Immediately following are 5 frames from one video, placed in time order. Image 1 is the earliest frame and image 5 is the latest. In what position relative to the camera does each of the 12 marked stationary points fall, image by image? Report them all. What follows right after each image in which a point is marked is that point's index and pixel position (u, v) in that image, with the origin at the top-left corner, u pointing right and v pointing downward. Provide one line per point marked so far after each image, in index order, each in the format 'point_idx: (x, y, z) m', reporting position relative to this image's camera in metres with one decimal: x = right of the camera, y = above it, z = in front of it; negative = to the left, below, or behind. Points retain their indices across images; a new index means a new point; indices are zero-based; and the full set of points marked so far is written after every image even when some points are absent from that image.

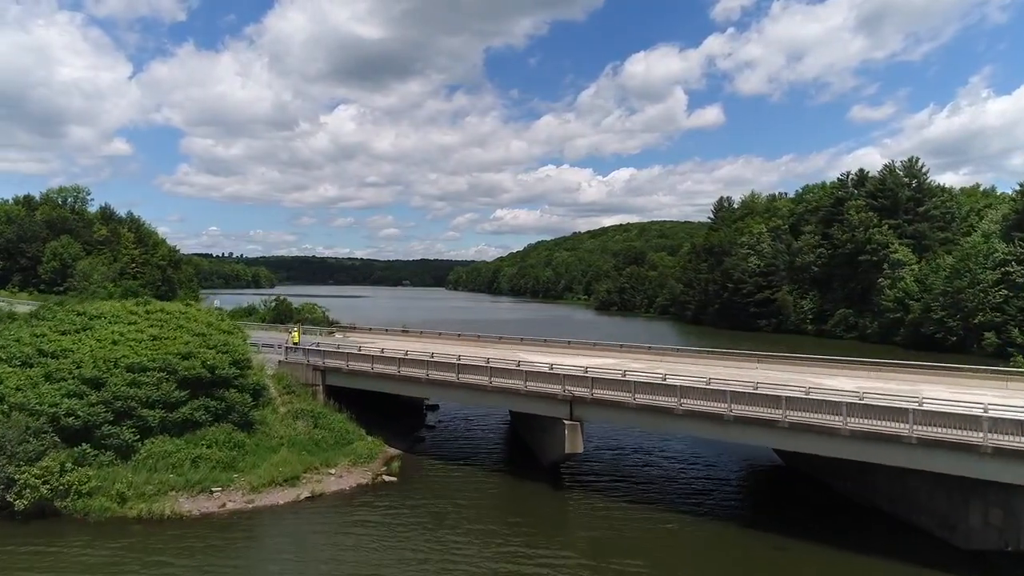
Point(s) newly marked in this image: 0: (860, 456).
0: (+9.4, -4.5, +19.3) m
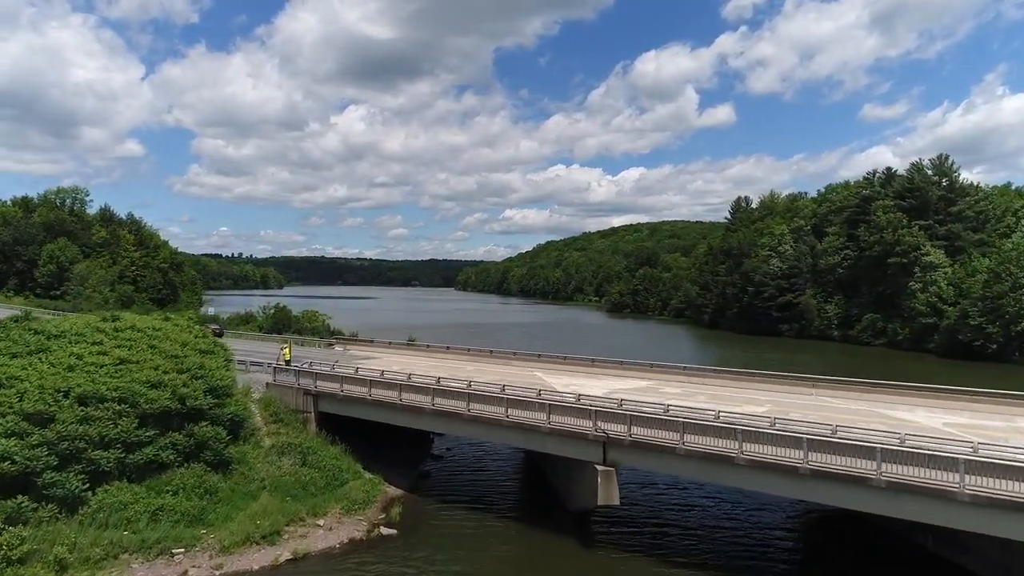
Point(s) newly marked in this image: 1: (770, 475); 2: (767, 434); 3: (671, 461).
0: (+9.9, -5.1, +15.2) m
1: (+6.4, -4.6, +17.9) m
2: (+6.3, -3.6, +17.9) m
3: (+4.3, -4.7, +19.4) m
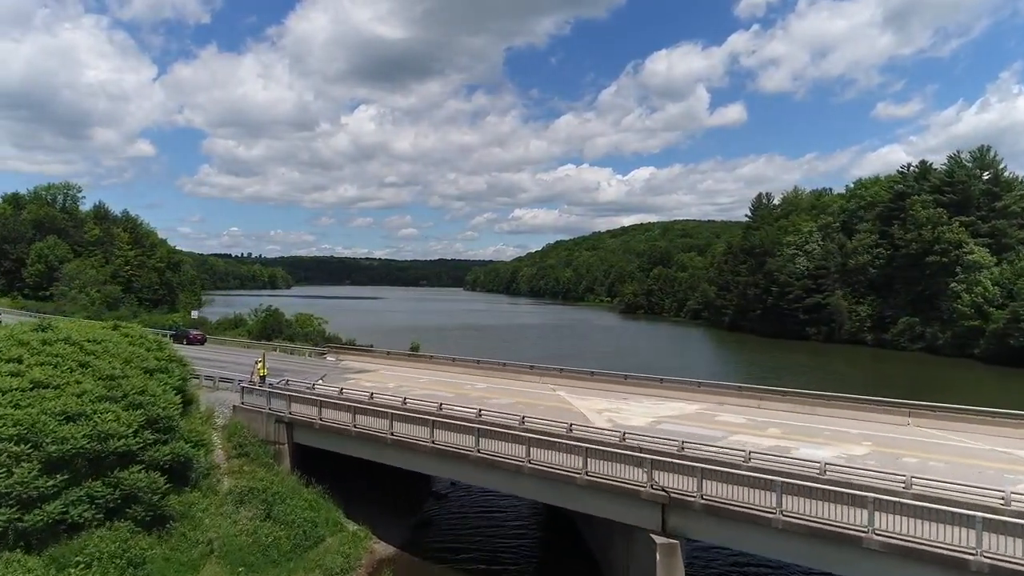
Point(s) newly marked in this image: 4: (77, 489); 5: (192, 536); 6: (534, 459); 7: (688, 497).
0: (+10.4, -5.2, +9.6) m
1: (+6.9, -4.7, +12.3) m
2: (+6.8, -3.7, +12.3) m
3: (+4.8, -4.8, +13.9) m
4: (-10.2, -4.7, +16.8) m
5: (-8.0, -6.2, +18.1) m
6: (+0.5, -4.1, +17.3) m
7: (+3.6, -4.3, +14.6) m
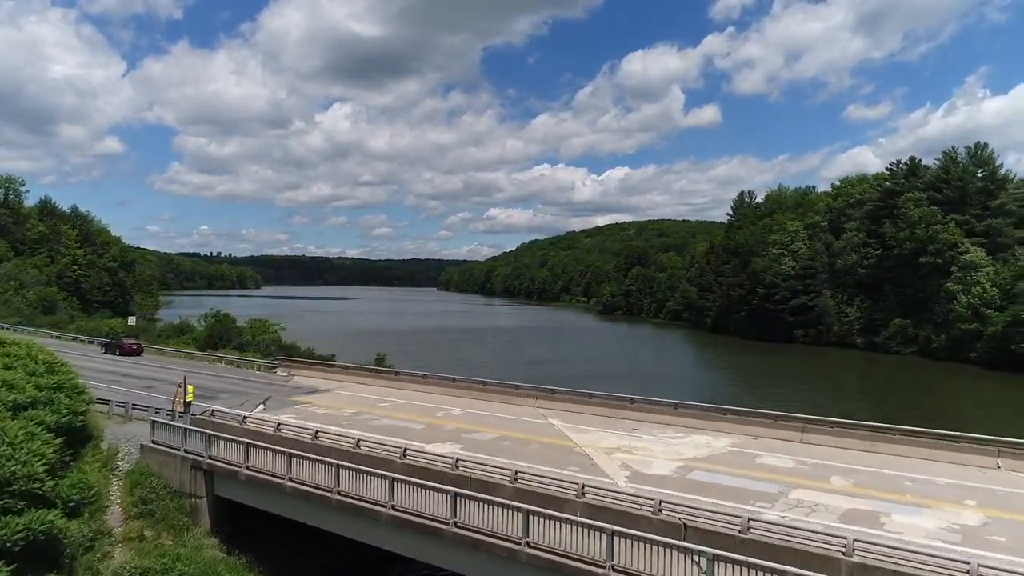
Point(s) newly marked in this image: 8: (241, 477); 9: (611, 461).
0: (+10.5, -5.3, +4.9) m
1: (+6.9, -4.9, +7.5) m
2: (+6.8, -3.9, +7.5) m
3: (+4.8, -5.0, +9.0) m
4: (-10.4, -4.9, +11.5) m
5: (-8.2, -6.3, +12.8) m
6: (+0.4, -4.3, +12.3) m
7: (+3.5, -4.5, +9.7) m
8: (-6.4, -4.5, +17.0) m
9: (+2.4, -4.2, +17.6) m
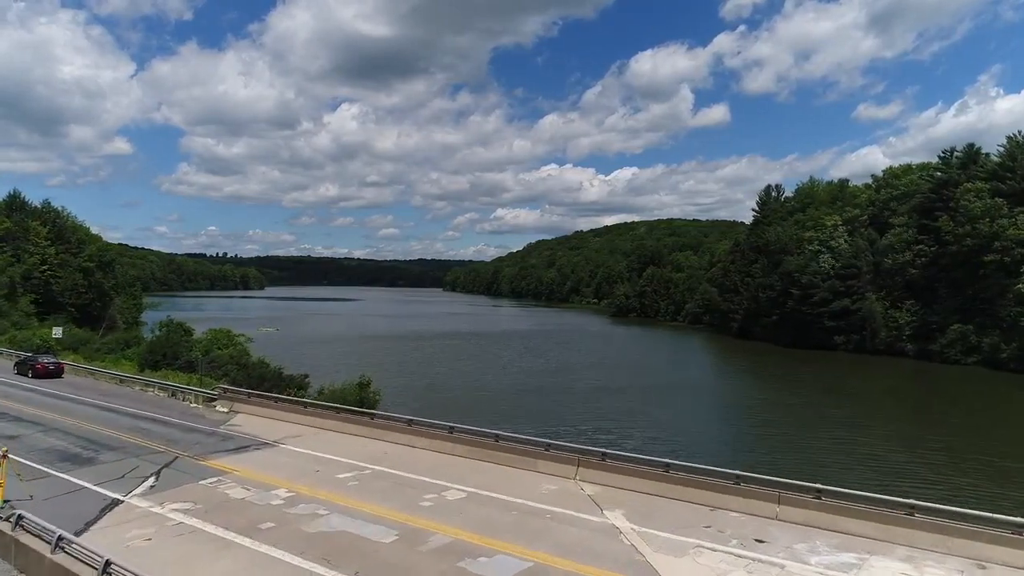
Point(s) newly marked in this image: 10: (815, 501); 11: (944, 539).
0: (+10.9, -5.5, -4.3) m
1: (+7.4, -5.1, -1.6) m
2: (+7.3, -4.1, -1.6) m
3: (+5.3, -5.1, -0.1) m
4: (-9.9, -5.1, +2.5) m
5: (-7.6, -6.5, +3.8) m
6: (+0.9, -4.5, +3.2) m
7: (+4.1, -4.6, +0.6) m
8: (-5.8, -4.6, +8.0) m
9: (+3.0, -4.4, +8.5) m
10: (+5.8, -4.0, +13.8) m
11: (+7.4, -4.3, +12.4) m
